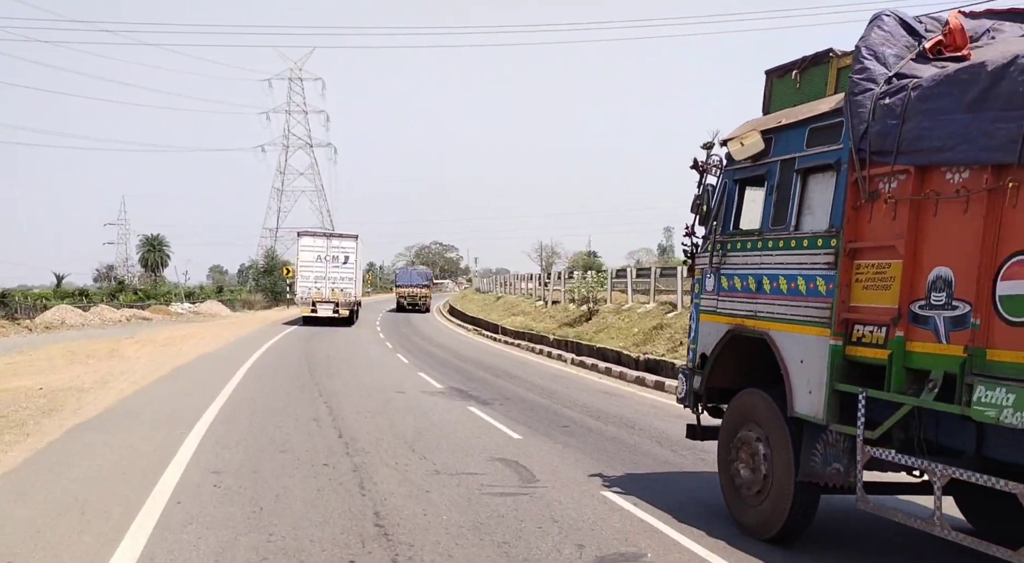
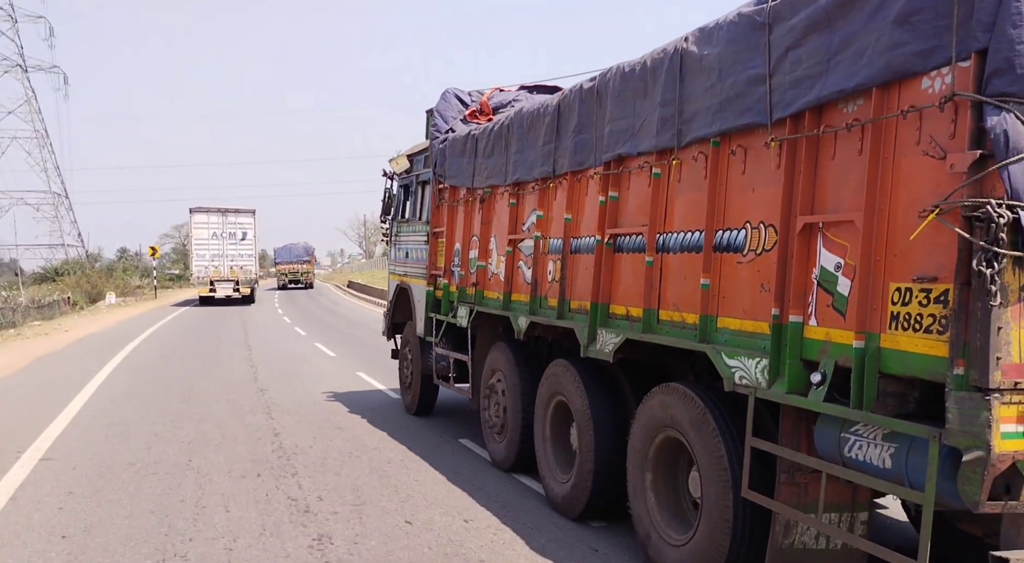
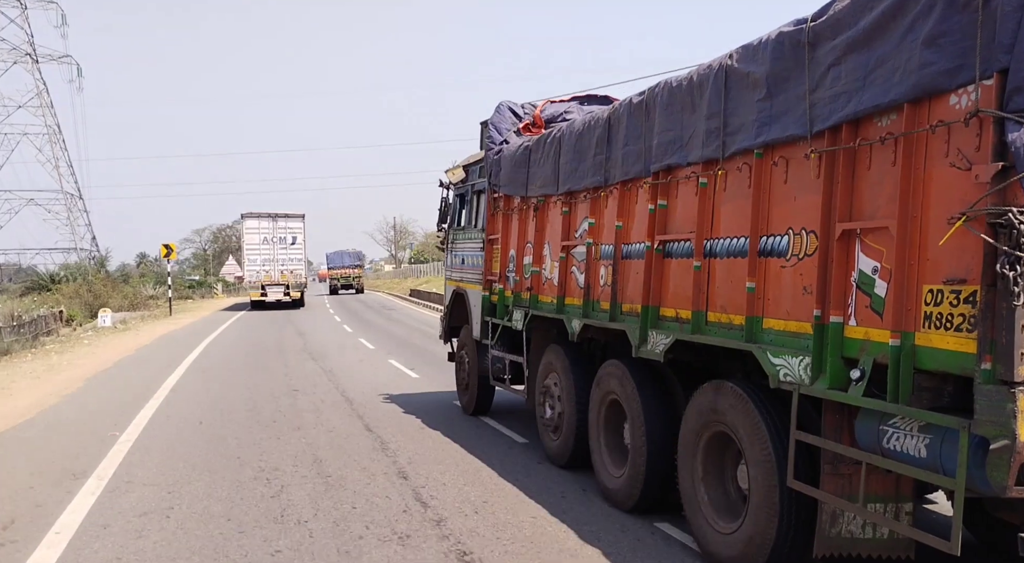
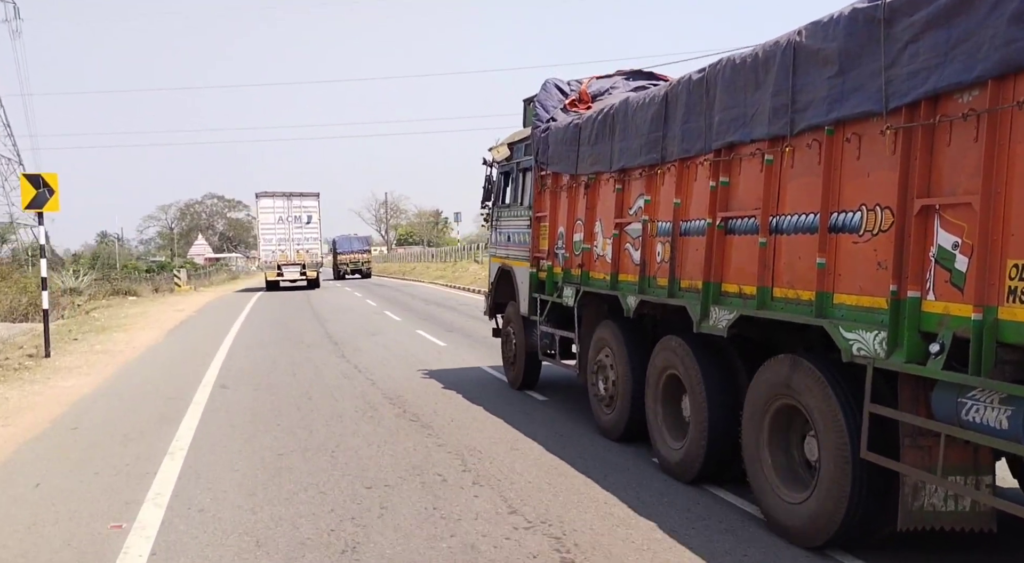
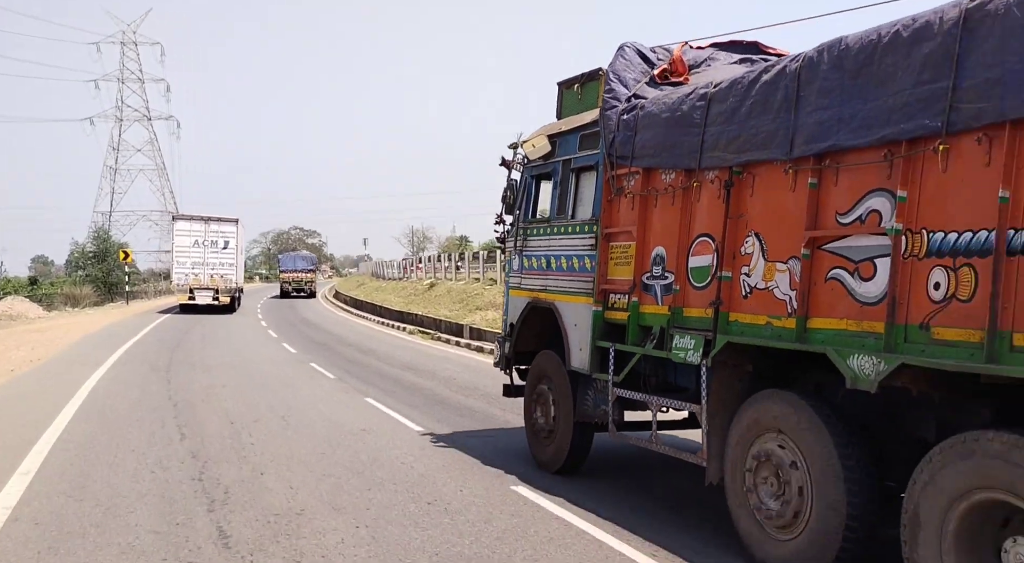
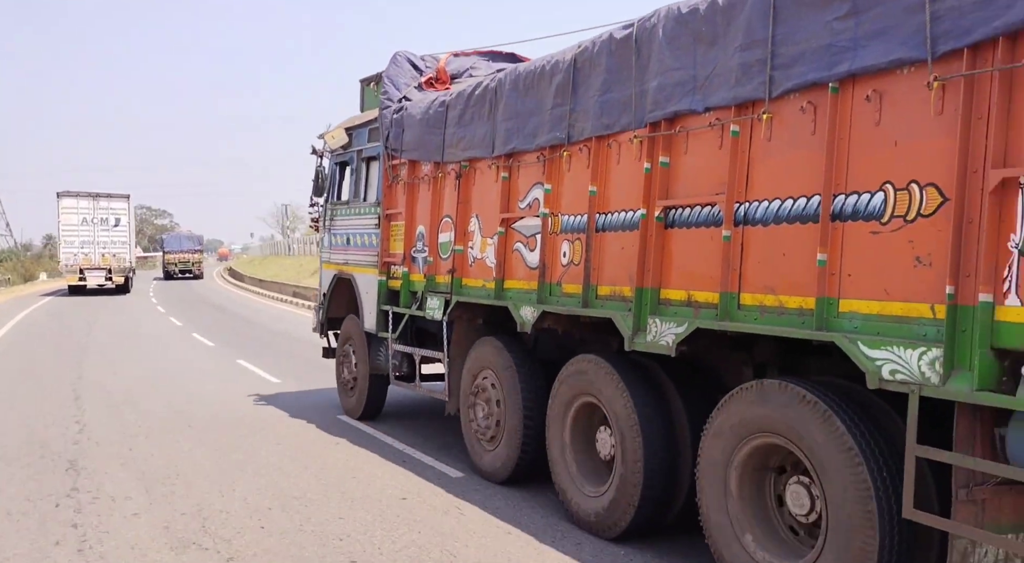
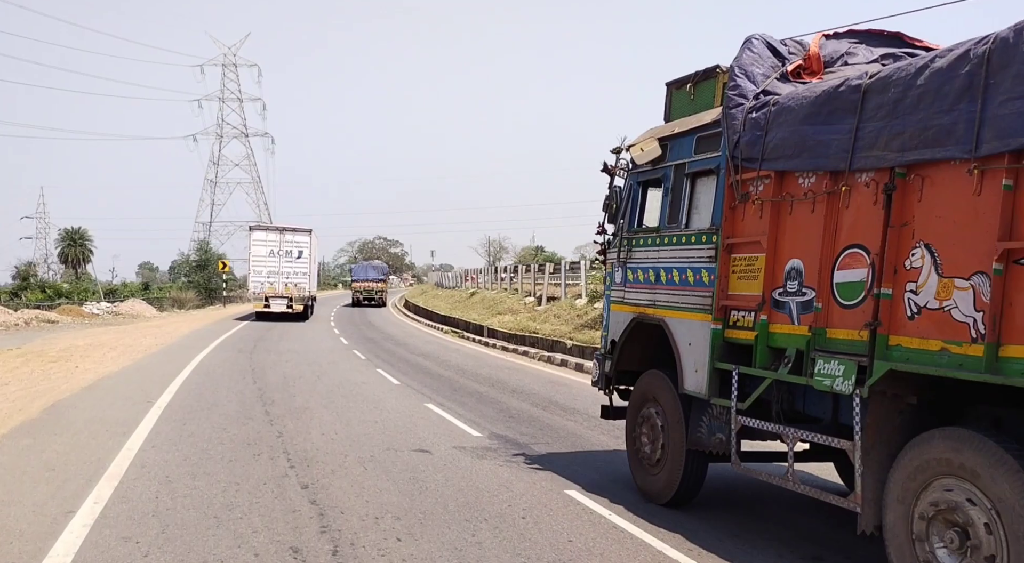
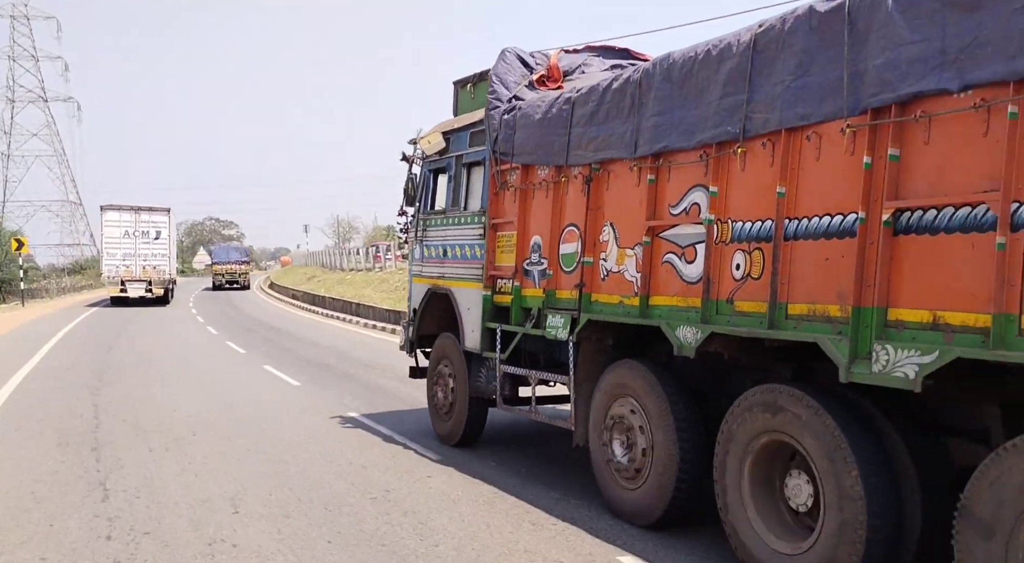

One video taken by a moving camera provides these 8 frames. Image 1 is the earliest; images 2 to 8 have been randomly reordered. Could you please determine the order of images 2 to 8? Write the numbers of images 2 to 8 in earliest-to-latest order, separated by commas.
7, 5, 8, 6, 2, 3, 4
